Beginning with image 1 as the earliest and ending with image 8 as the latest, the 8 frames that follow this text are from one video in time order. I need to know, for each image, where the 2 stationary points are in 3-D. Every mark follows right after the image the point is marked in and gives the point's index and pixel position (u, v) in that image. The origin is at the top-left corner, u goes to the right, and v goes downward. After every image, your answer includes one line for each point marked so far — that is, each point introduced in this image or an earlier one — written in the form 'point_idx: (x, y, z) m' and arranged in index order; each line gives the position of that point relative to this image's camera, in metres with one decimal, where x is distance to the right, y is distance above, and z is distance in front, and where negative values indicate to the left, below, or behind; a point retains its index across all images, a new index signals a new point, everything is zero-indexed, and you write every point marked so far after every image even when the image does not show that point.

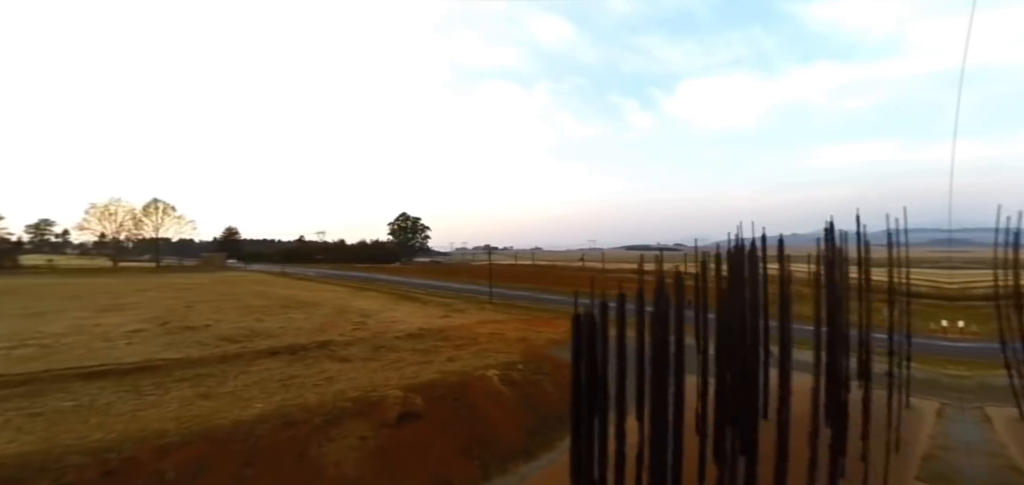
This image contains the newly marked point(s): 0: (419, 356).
0: (-5.5, -5.4, +18.4) m
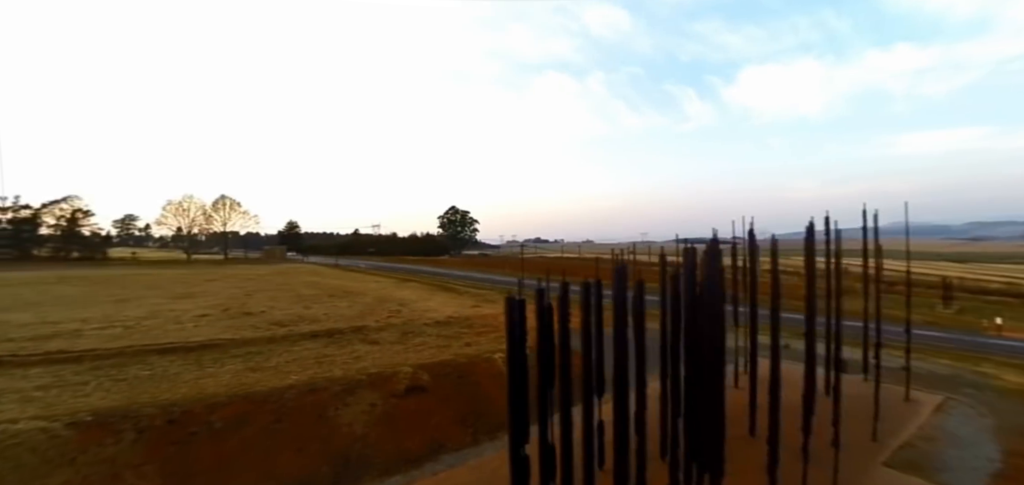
0: (-4.8, -5.2, +20.2) m
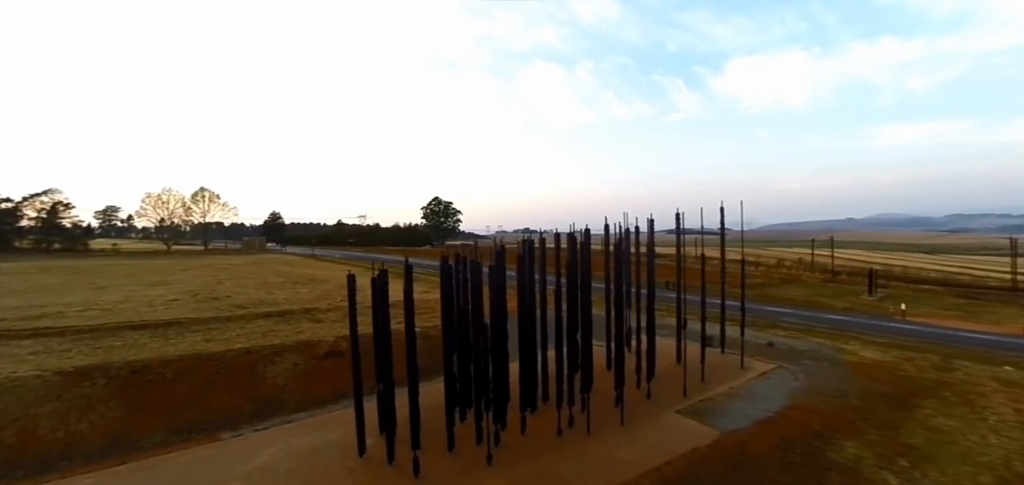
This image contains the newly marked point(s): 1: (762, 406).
0: (-9.0, -4.8, +23.6) m
1: (+8.4, -6.0, +15.9) m
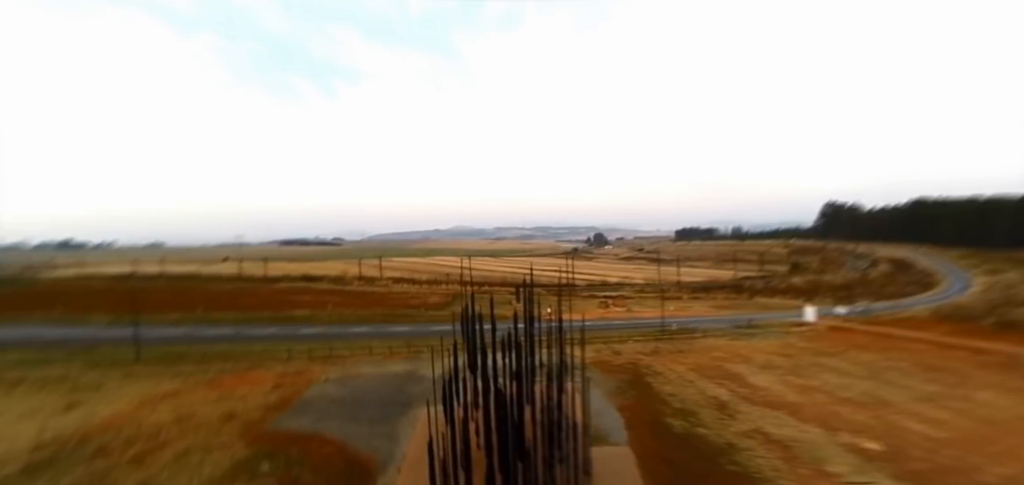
0: (-7.9, -6.1, +22.3) m
1: (+9.7, -6.4, +14.9) m
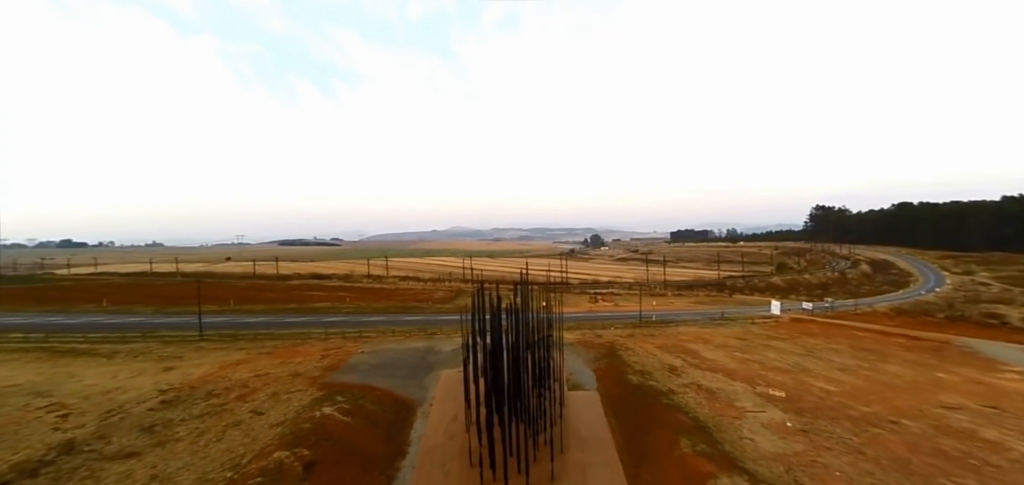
0: (-8.0, -6.1, +26.8) m
1: (+9.7, -6.4, +19.6) m
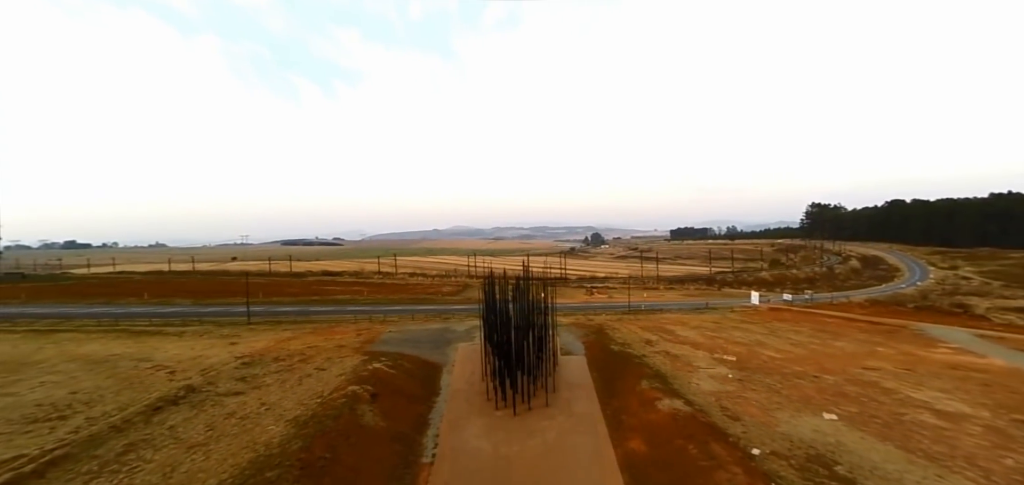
0: (-7.7, -5.8, +31.2) m
1: (+9.9, -6.1, +24.0) m
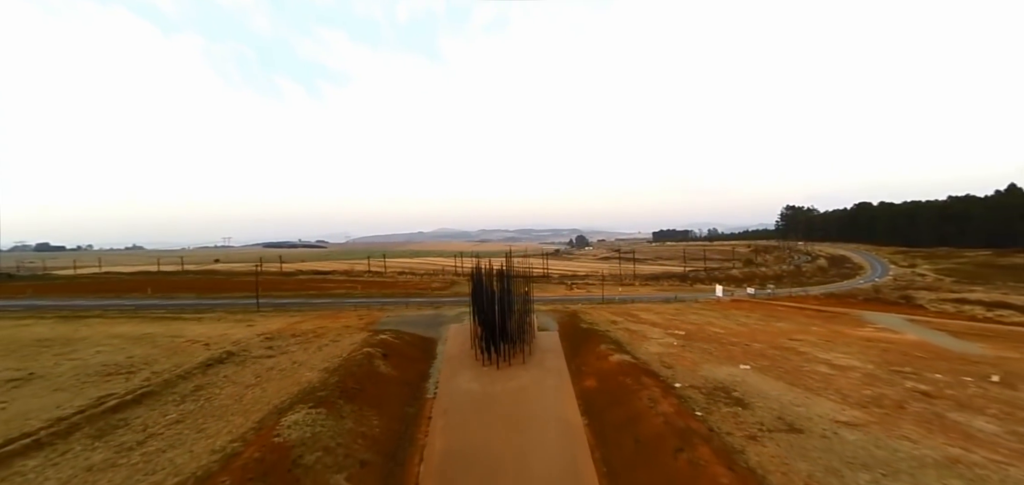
0: (-9.0, -5.5, +34.8) m
1: (+8.8, -5.6, +28.1) m
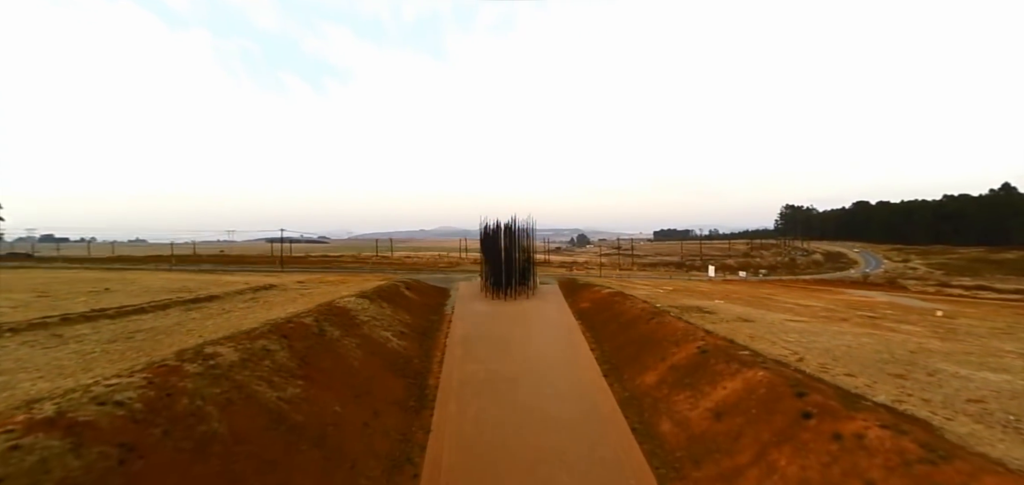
0: (-8.7, -2.6, +37.5) m
1: (+9.1, -2.9, +30.8) m
